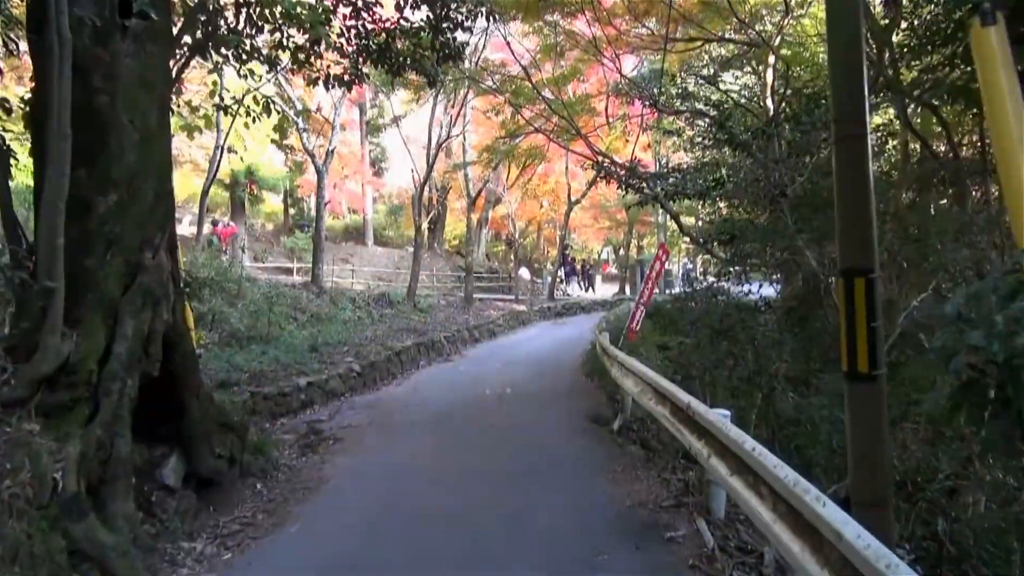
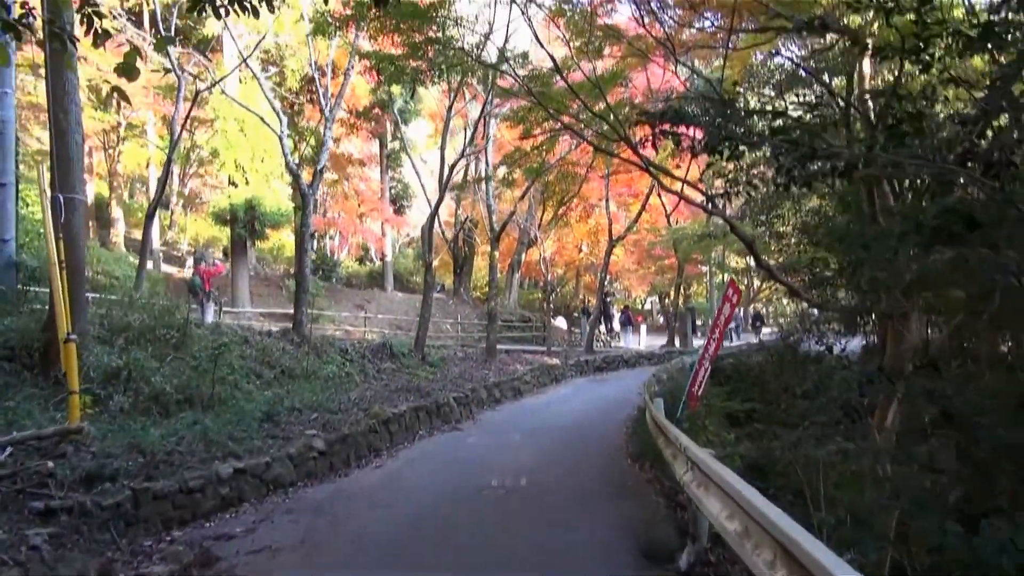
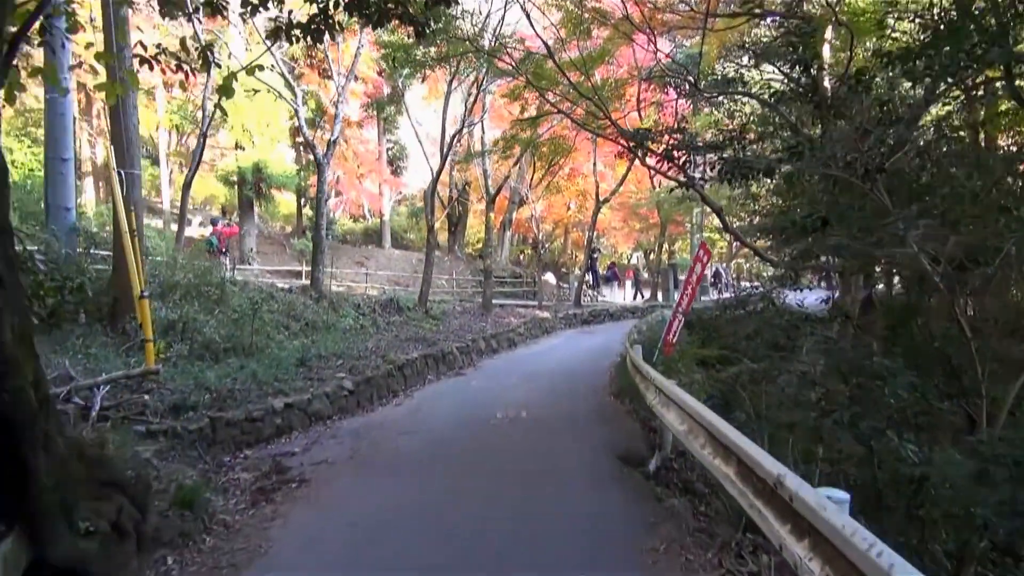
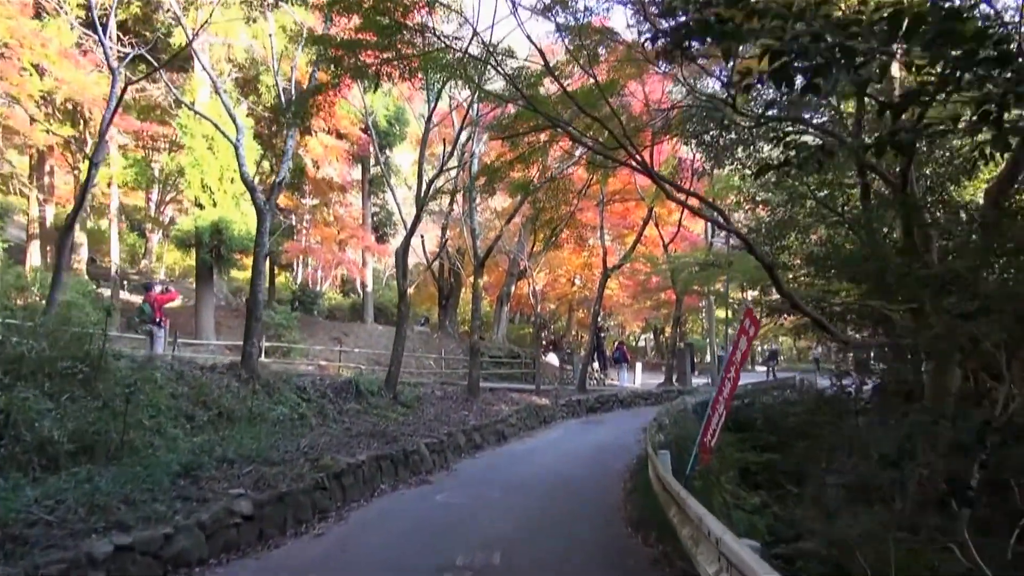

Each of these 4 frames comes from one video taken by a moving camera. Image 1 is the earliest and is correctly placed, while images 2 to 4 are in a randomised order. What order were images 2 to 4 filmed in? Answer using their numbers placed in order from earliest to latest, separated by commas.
3, 2, 4
